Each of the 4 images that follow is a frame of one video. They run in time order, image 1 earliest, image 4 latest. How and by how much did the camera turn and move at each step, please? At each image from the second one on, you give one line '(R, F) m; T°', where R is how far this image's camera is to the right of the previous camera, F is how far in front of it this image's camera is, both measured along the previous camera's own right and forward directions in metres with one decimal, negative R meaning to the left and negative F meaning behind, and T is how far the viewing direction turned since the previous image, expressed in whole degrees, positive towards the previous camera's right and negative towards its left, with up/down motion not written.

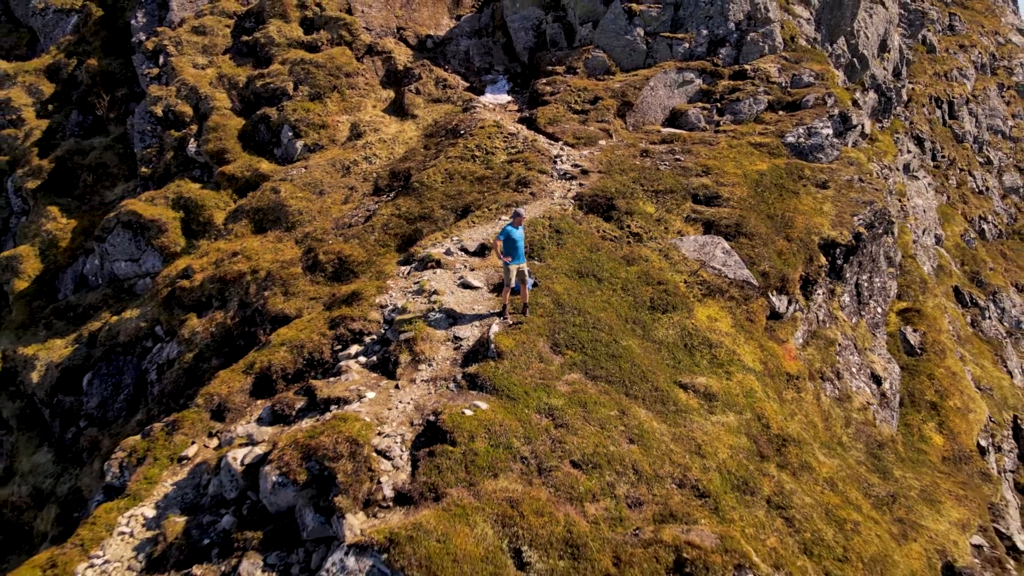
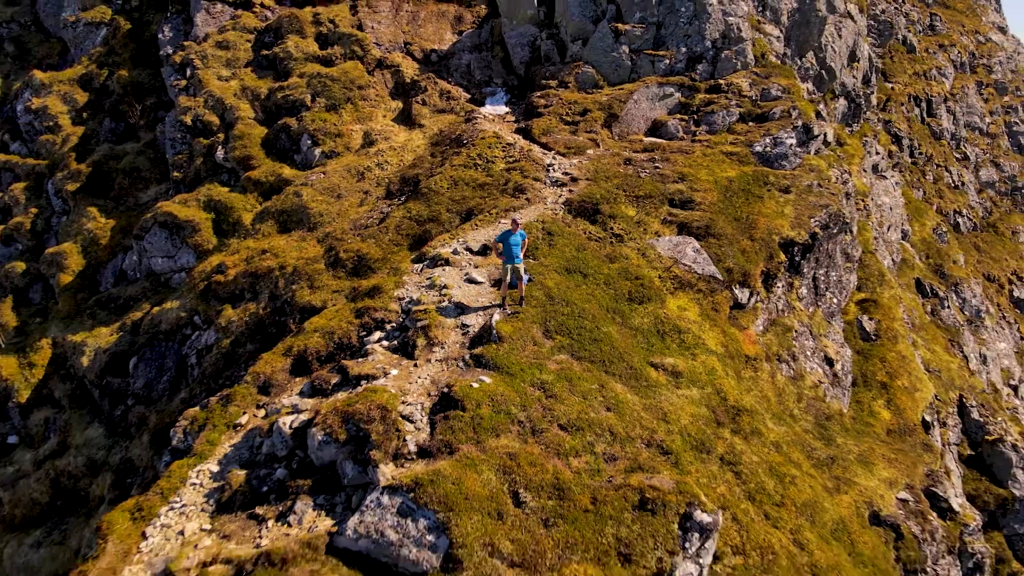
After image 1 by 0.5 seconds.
(0.0, -2.6) m; 0°
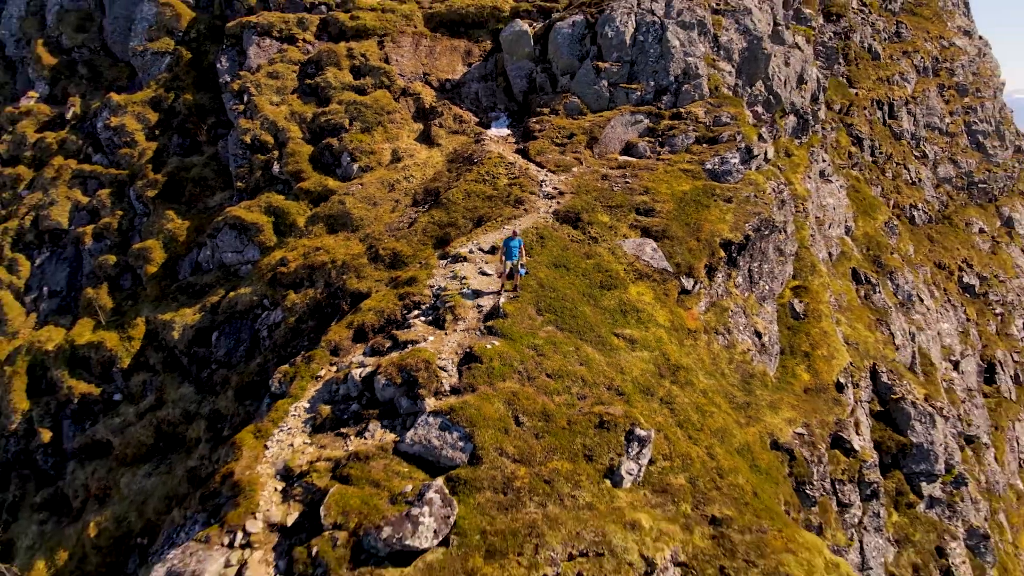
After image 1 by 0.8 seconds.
(-0.1, -6.3) m; 0°
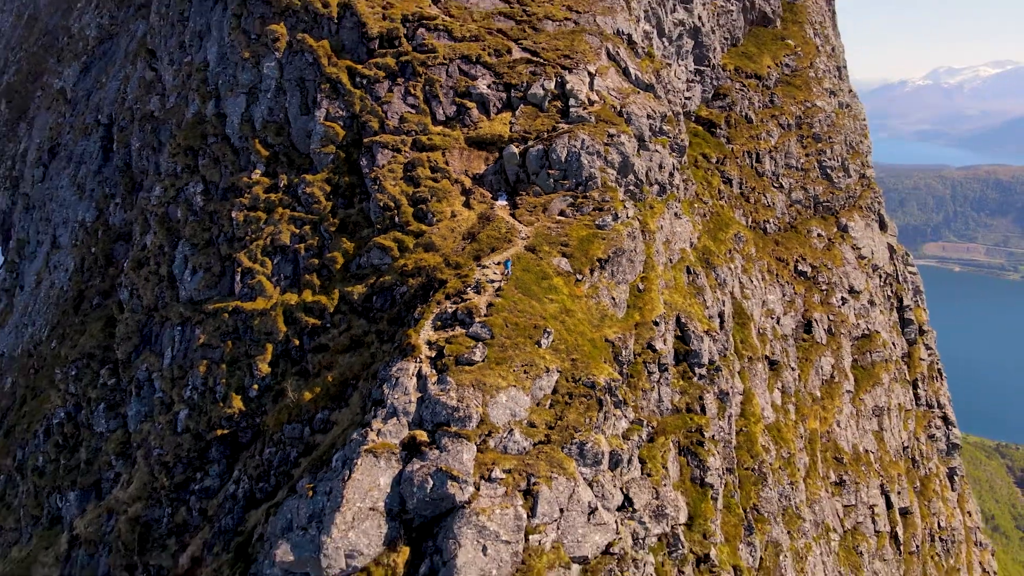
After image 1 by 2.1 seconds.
(+0.9, -36.9) m; 0°
